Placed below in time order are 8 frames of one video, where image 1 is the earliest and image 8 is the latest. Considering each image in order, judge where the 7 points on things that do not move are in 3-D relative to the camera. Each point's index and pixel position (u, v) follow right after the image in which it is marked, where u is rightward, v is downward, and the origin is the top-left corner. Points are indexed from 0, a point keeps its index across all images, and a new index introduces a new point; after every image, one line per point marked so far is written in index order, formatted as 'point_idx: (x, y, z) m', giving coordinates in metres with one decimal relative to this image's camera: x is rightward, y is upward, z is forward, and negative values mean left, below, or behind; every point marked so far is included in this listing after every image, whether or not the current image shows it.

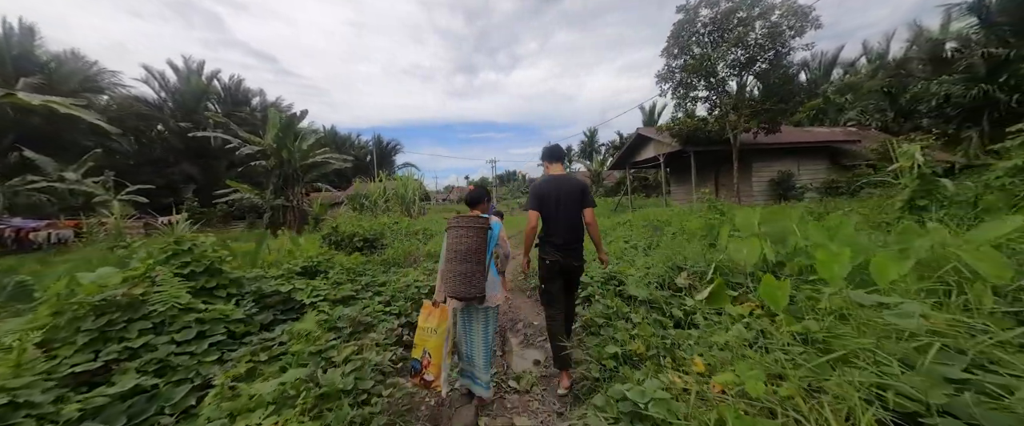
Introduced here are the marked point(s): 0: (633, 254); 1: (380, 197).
0: (+1.6, -0.6, +4.5) m
1: (-4.4, +0.5, +11.2) m
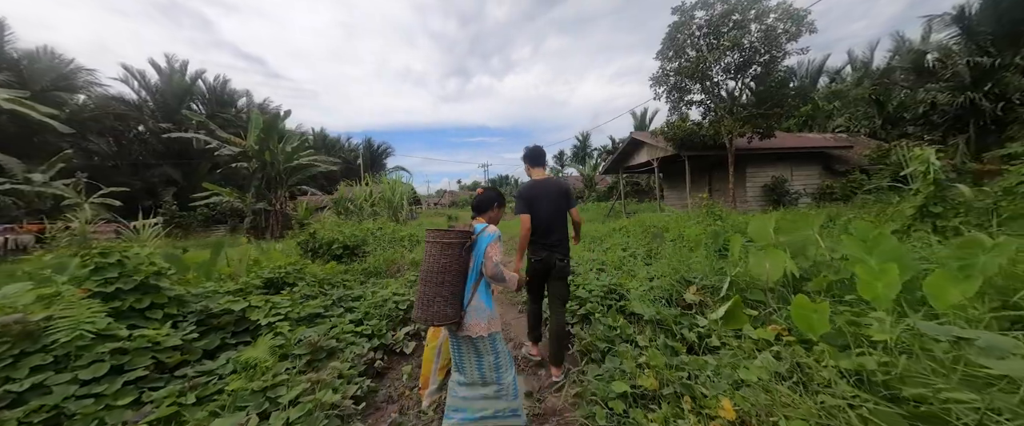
0: (+1.5, -0.6, +4.2) m
1: (-4.7, +0.4, +10.7) m
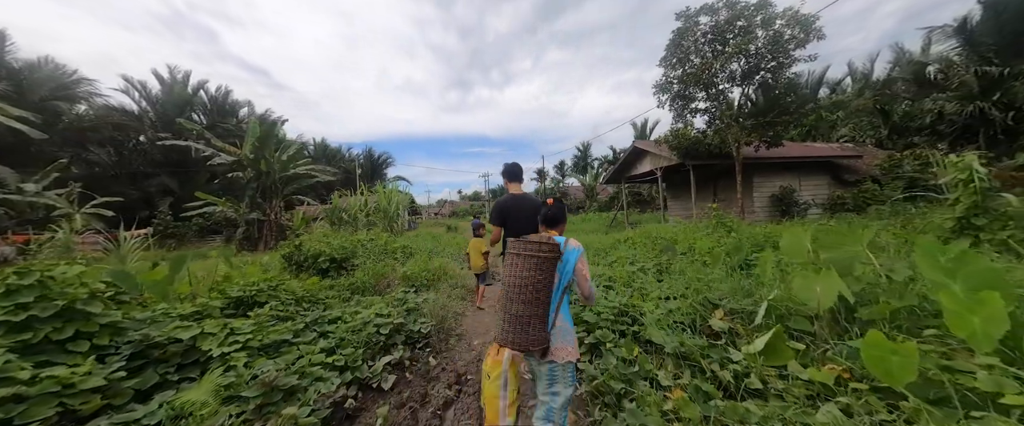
0: (+1.5, -0.8, +3.8) m
1: (-4.7, +0.1, +10.4) m
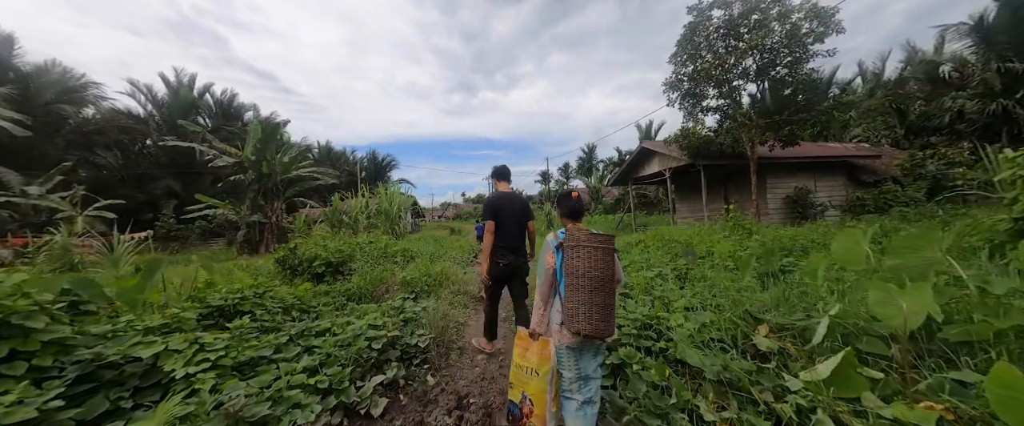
0: (+1.5, -0.8, +3.4) m
1: (-4.5, 0.0, +10.1) m
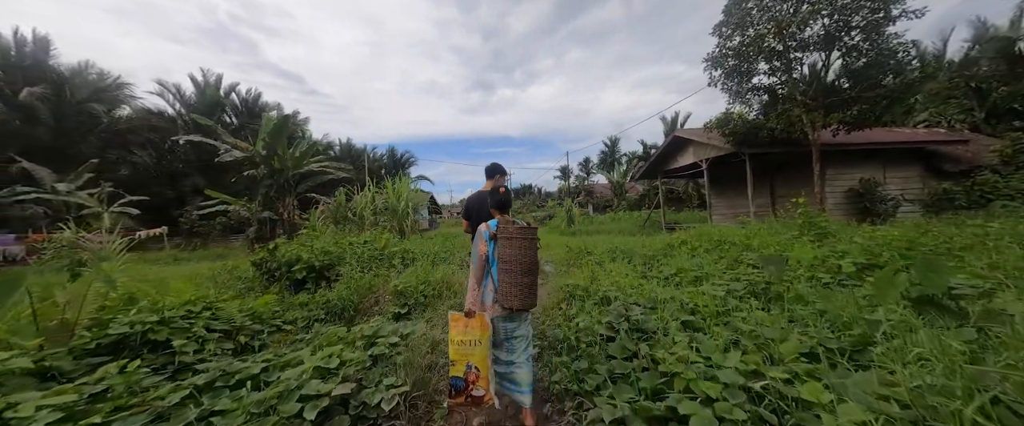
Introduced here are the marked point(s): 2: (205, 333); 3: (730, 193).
0: (+1.6, -0.7, +2.4) m
1: (-4.0, +0.1, +9.4) m
2: (-2.2, -0.9, +2.4) m
3: (+8.0, +0.7, +12.3) m
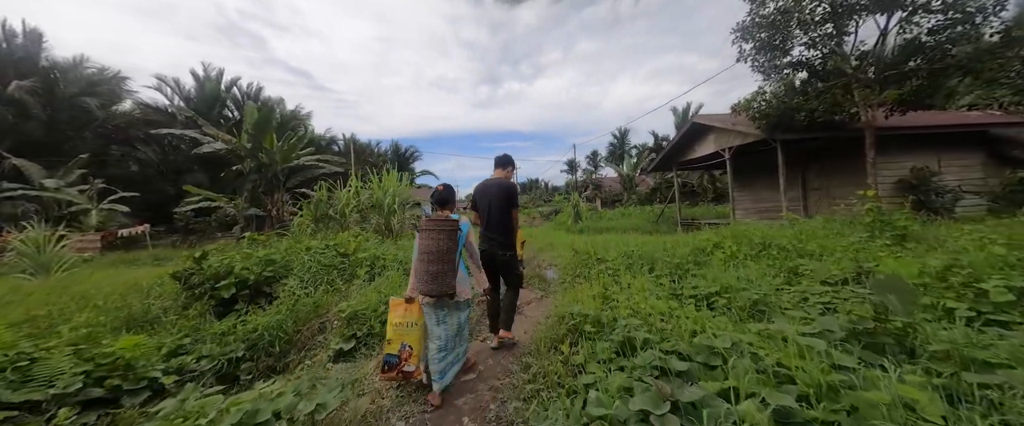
0: (+1.5, -0.7, +1.3) m
1: (-4.0, +0.2, +8.4) m
2: (-2.4, -0.9, +1.5) m
3: (+8.0, +0.9, +11.1) m
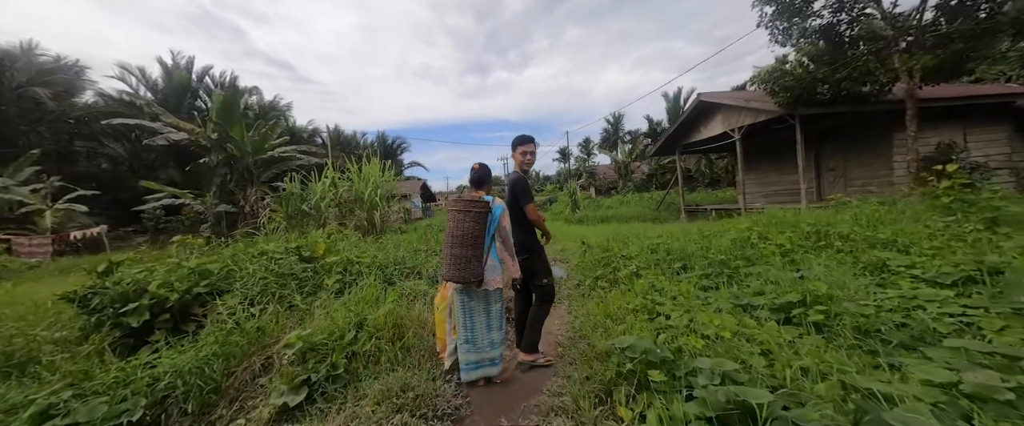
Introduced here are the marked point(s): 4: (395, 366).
0: (+1.6, -0.7, +0.6) m
1: (-4.1, +0.3, +7.5) m
2: (-2.2, -0.9, +0.6) m
3: (+7.9, +1.4, +10.5) m
4: (-0.8, -1.0, +2.2) m
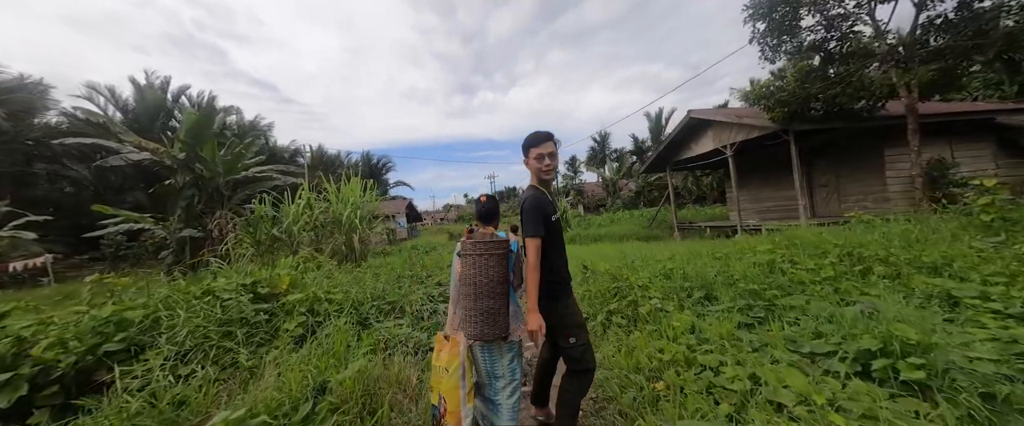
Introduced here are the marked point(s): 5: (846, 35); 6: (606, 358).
0: (+1.7, -0.7, +0.1) m
1: (-4.3, -0.2, +6.8) m
2: (-2.1, -1.0, -0.1) m
3: (+7.5, +0.9, +10.3) m
4: (-0.7, -1.1, +1.6) m
5: (+6.4, +3.4, +6.2) m
6: (+0.7, -1.0, +2.4) m
